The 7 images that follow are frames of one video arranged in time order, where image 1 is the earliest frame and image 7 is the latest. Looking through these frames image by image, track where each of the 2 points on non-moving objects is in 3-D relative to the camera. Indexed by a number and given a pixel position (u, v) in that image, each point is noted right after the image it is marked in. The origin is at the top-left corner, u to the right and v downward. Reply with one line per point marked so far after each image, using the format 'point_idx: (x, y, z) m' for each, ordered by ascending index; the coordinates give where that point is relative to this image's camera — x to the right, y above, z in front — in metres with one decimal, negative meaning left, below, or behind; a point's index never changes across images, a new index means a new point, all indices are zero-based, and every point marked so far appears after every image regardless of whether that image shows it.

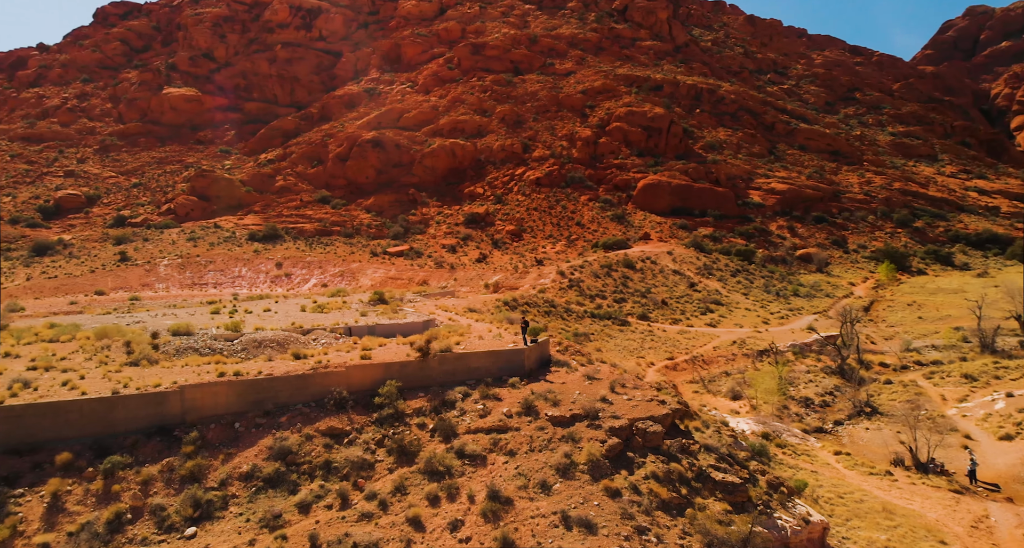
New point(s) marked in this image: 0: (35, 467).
0: (-6.6, -2.7, +7.9) m
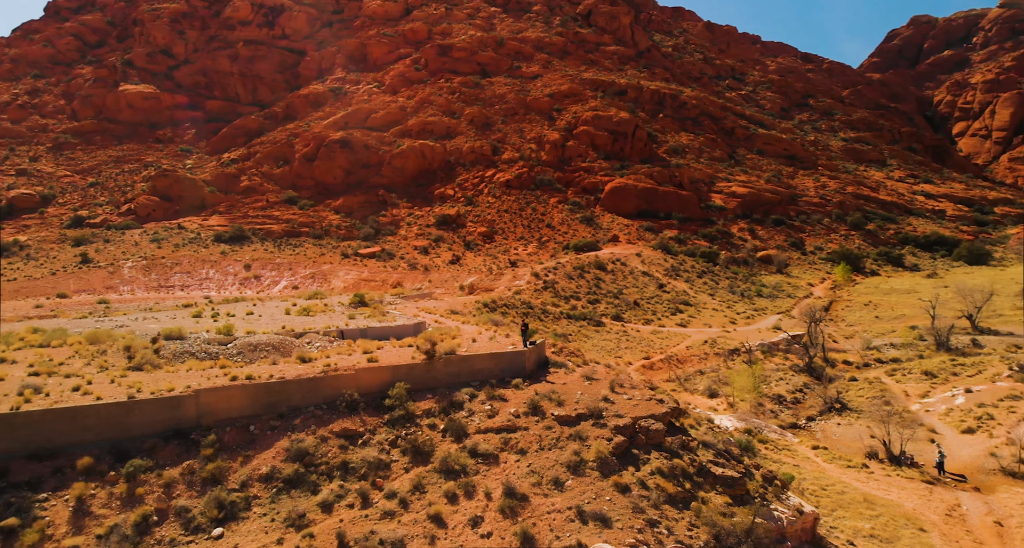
0: (-6.3, -2.8, +7.9) m
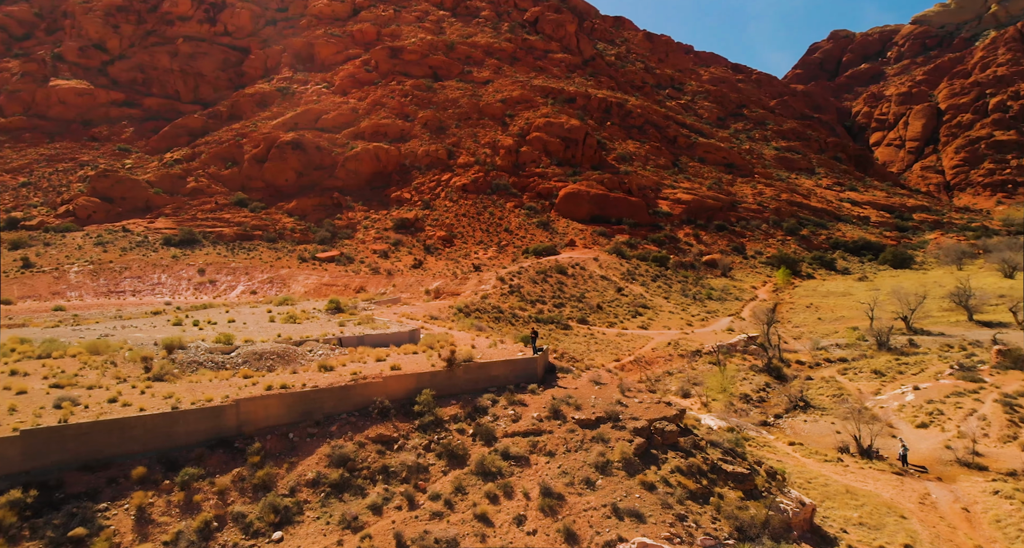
0: (-5.6, -2.9, +7.9) m
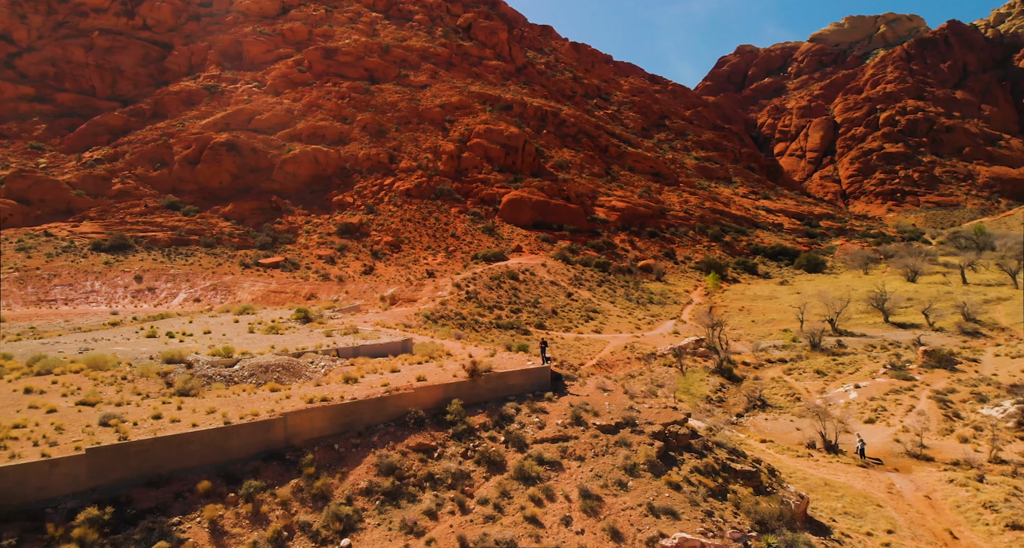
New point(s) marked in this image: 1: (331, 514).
0: (-4.7, -3.2, +8.0) m
1: (-2.7, -3.6, +8.5) m
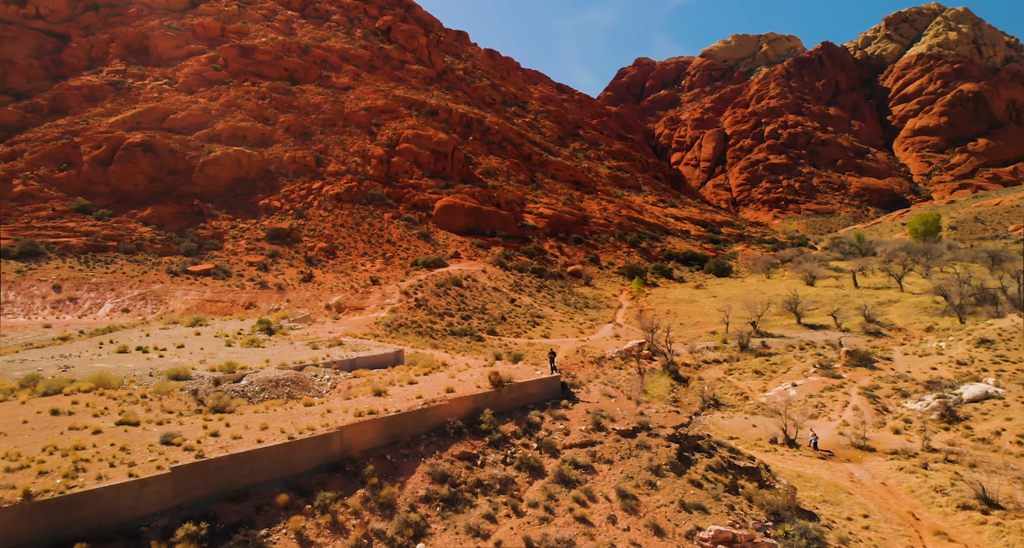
0: (-3.7, -3.5, +8.2) m
1: (-1.7, -3.9, +8.9) m
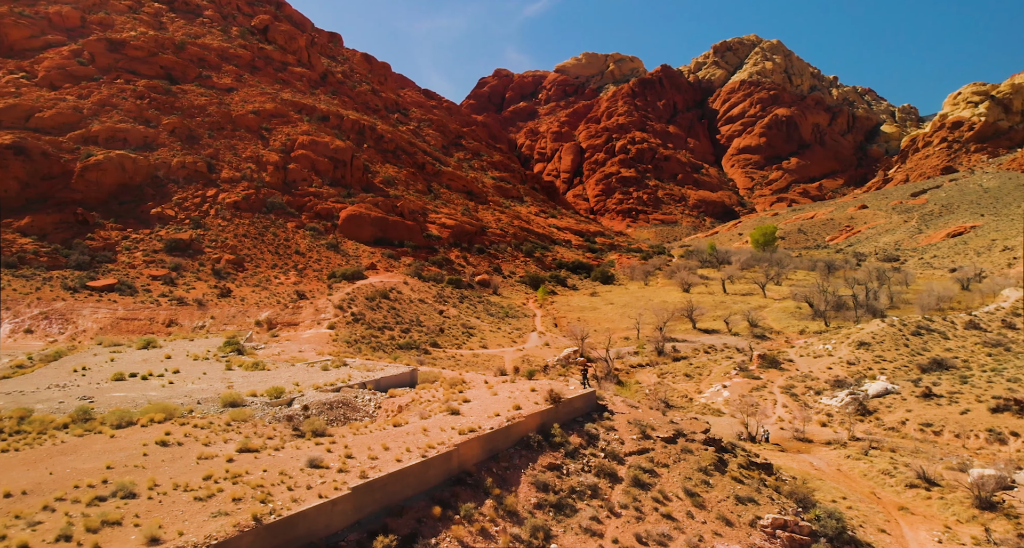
0: (-1.5, -4.1, +9.2) m
1: (+0.3, -4.6, +10.2) m
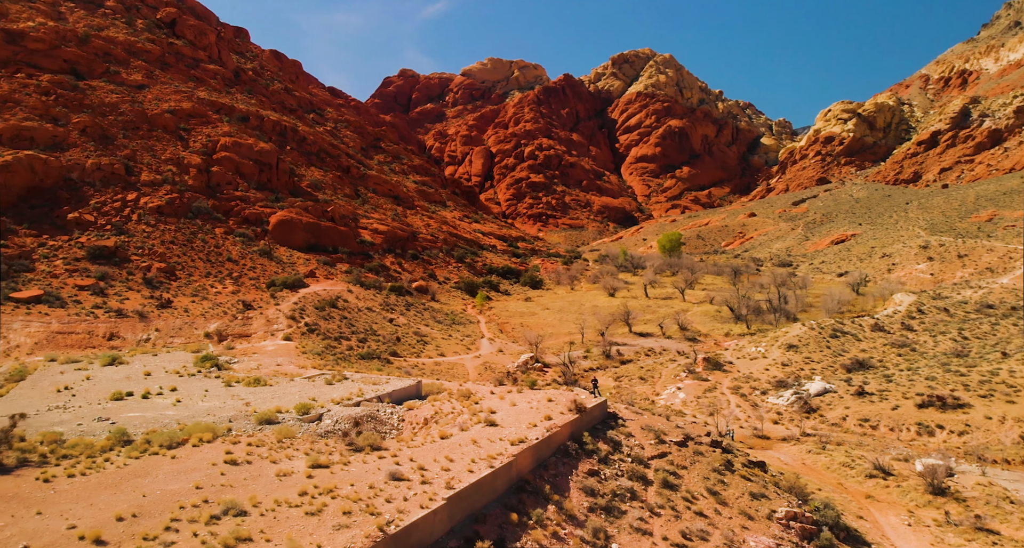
0: (-0.2, -4.6, +10.2) m
1: (+1.6, -5.1, +11.3) m
